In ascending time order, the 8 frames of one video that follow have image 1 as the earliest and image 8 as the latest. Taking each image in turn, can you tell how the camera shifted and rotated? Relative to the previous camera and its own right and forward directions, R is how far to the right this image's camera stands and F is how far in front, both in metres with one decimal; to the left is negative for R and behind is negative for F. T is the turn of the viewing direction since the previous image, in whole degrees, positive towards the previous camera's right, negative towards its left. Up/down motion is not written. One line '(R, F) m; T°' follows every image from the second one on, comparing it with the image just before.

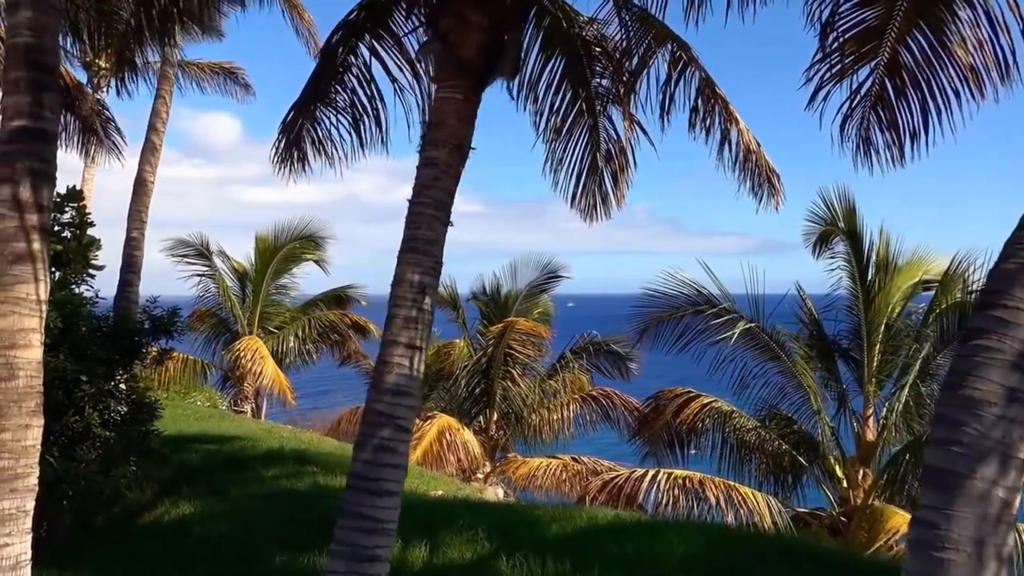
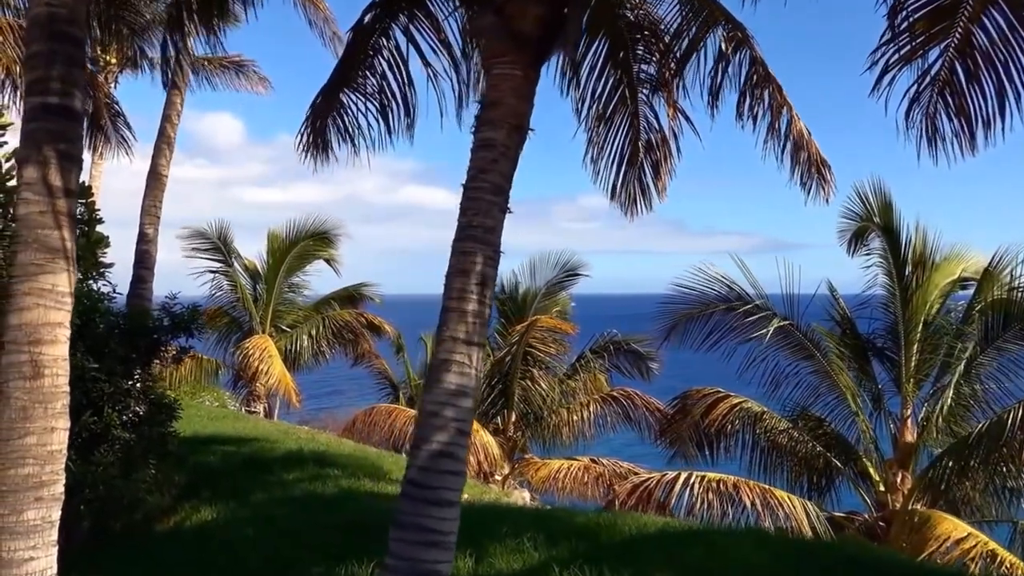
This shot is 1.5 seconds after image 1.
(-0.3, +0.3) m; 0°
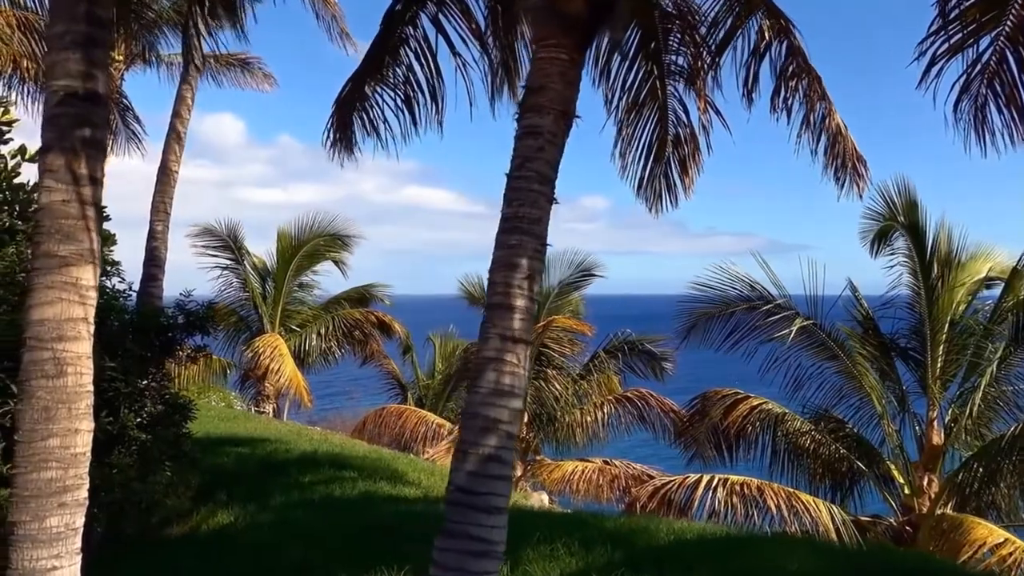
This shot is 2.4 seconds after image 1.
(-0.2, +0.2) m; 0°
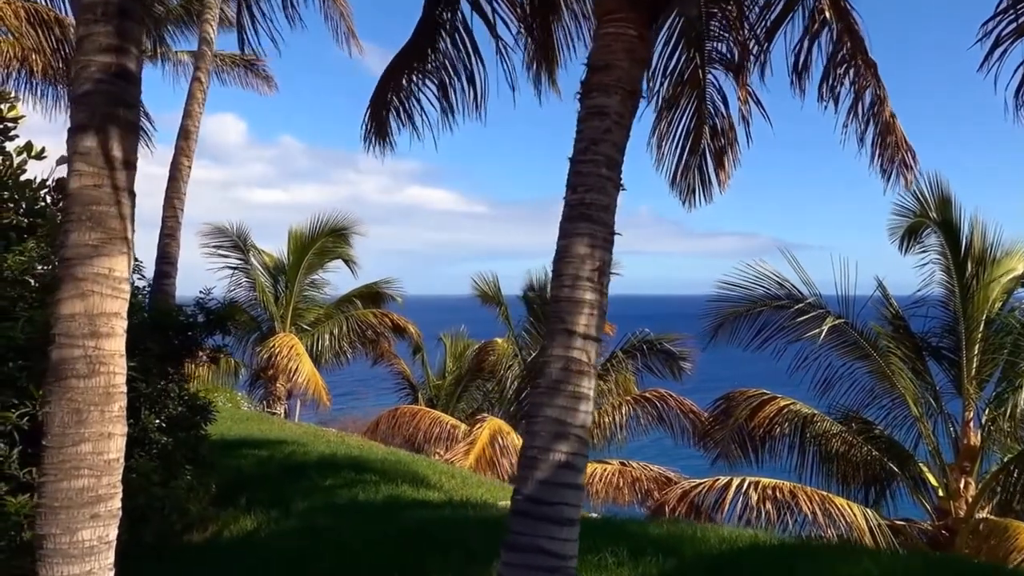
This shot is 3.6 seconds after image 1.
(-0.2, +0.3) m; 0°
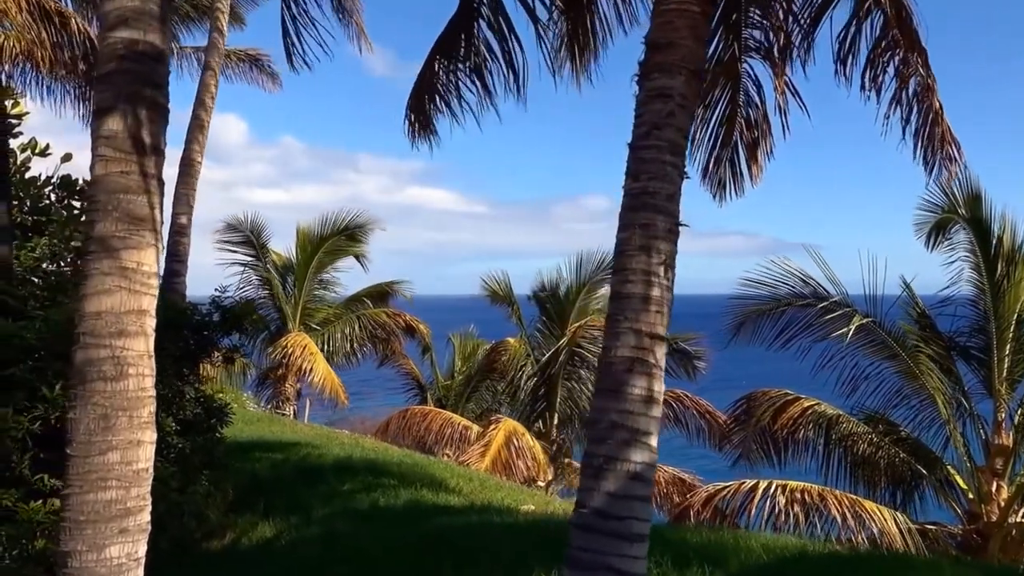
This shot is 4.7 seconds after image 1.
(-0.2, +0.2) m; 0°
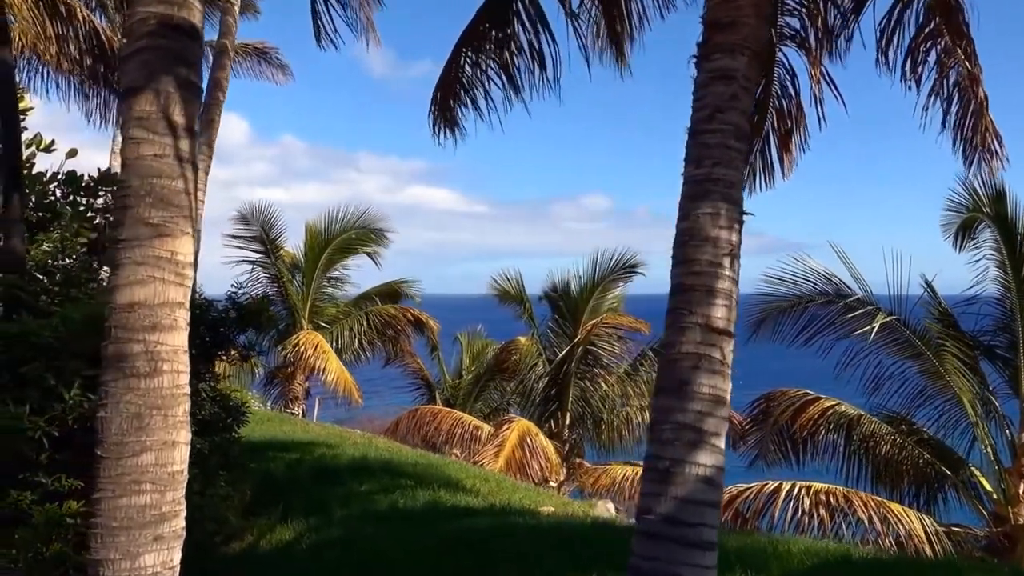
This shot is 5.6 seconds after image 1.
(-0.2, +0.2) m; 0°
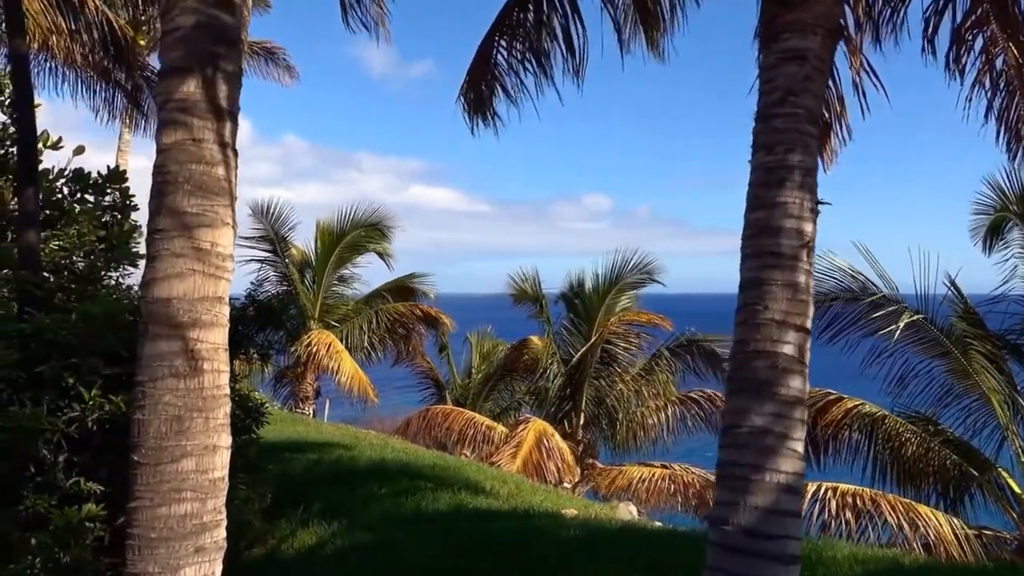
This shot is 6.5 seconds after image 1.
(-0.2, +0.2) m; 0°
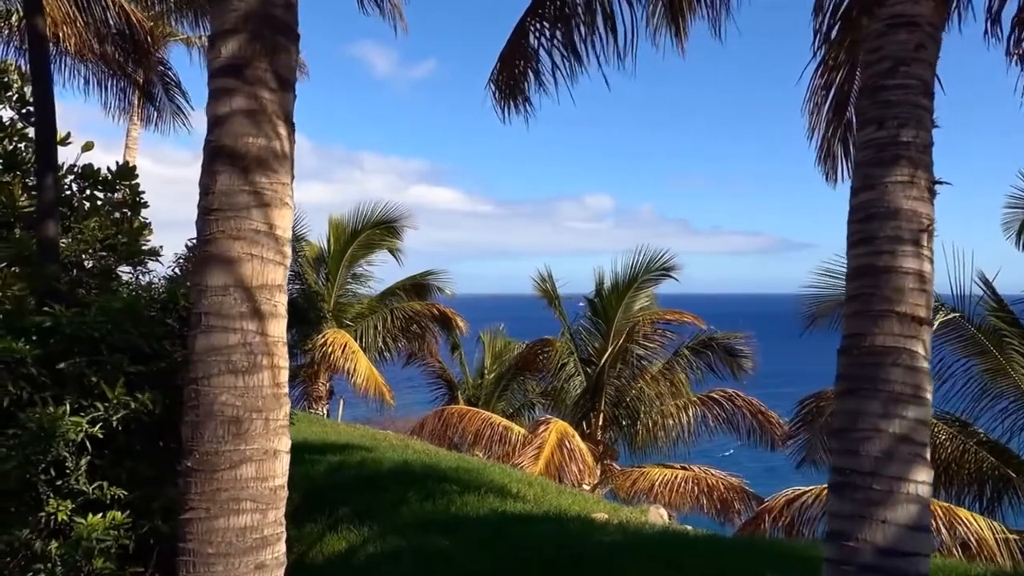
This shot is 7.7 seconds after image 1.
(-0.2, +0.3) m; 0°
